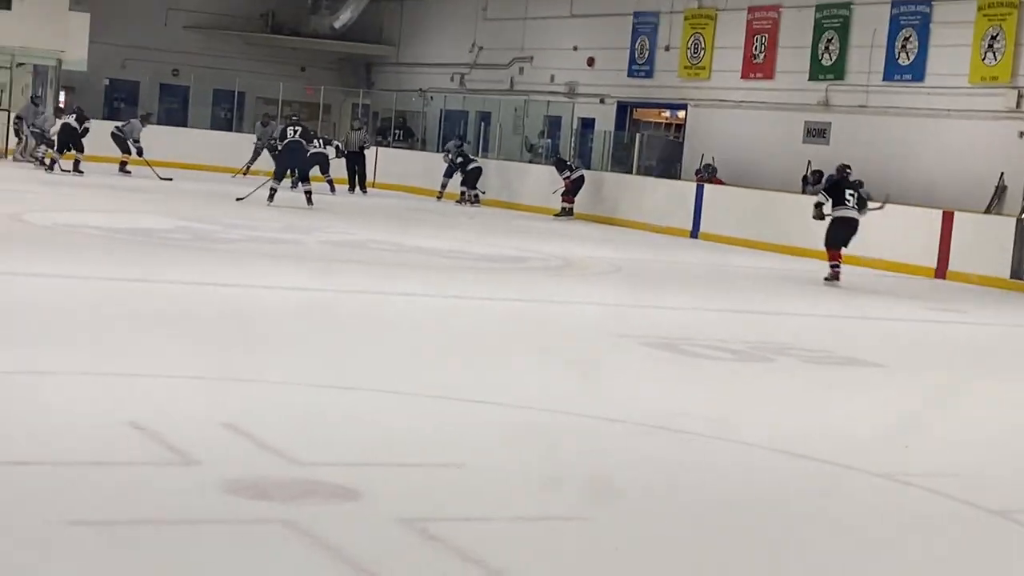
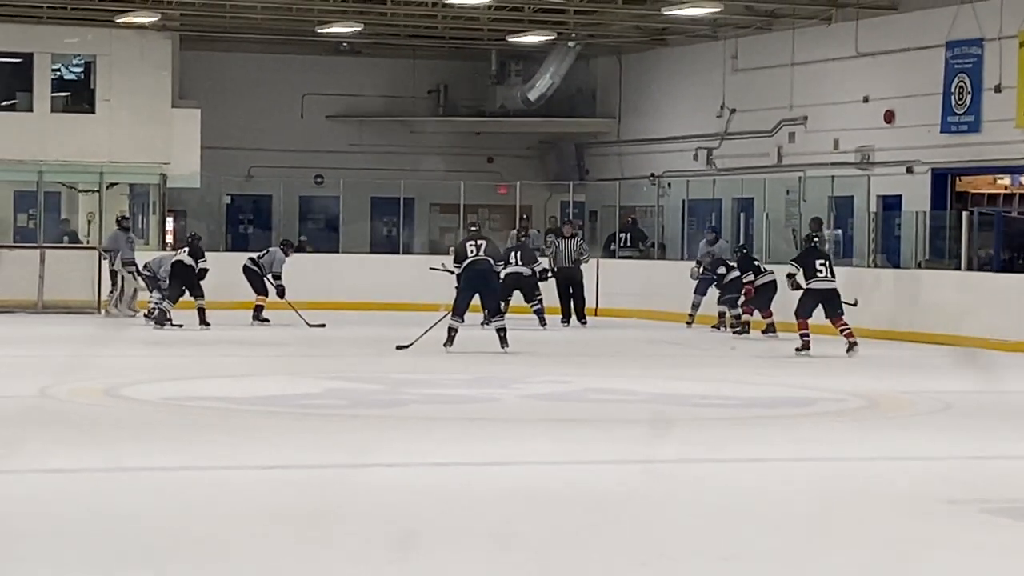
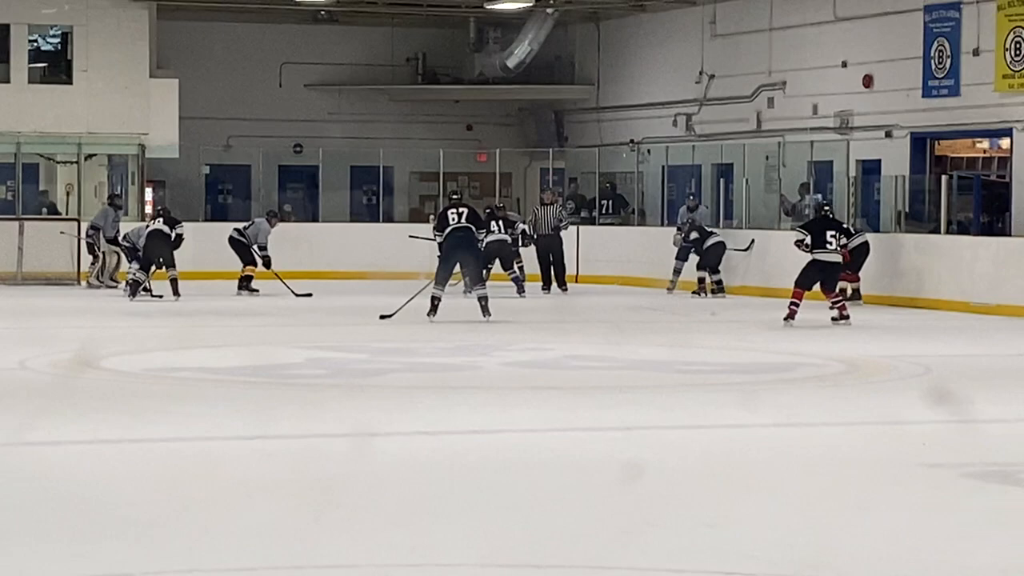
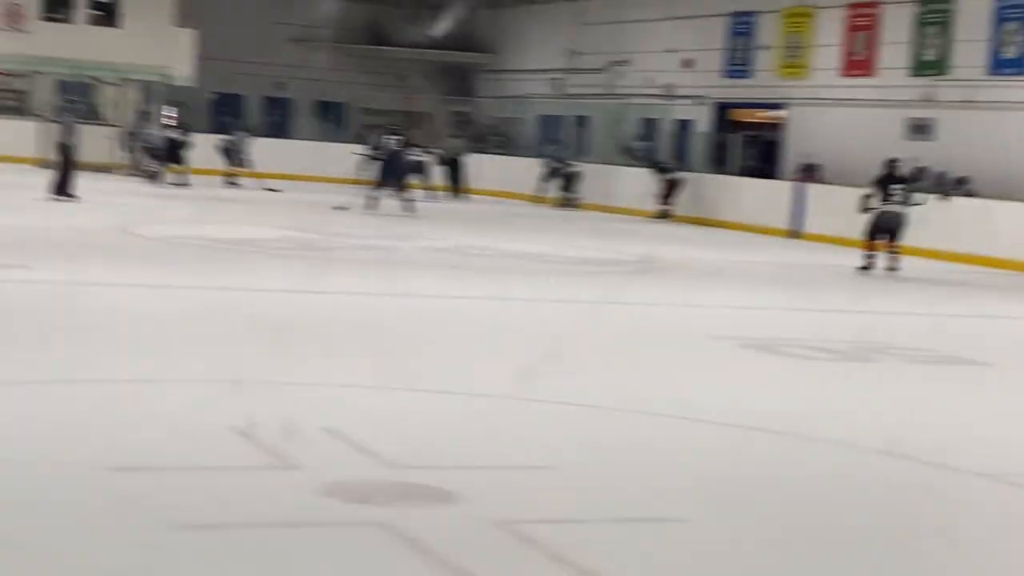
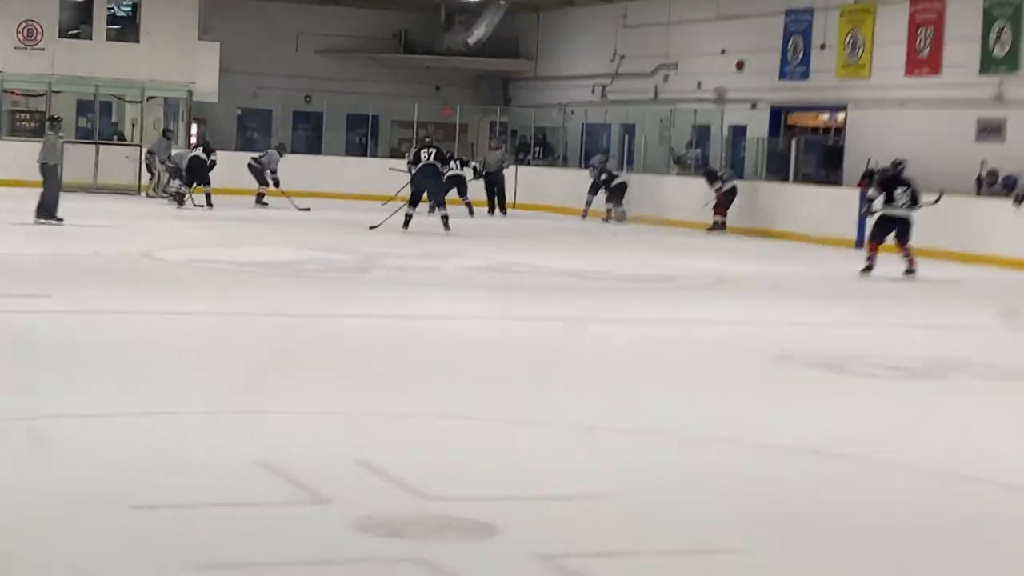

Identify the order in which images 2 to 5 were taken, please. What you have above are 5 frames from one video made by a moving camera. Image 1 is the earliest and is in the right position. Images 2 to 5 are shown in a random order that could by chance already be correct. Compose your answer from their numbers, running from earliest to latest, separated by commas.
4, 5, 3, 2
